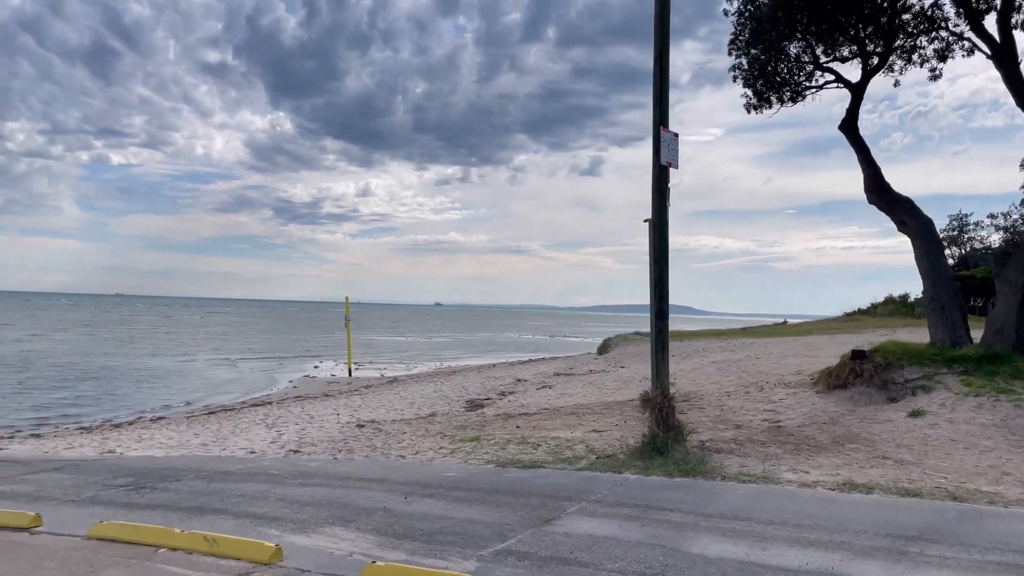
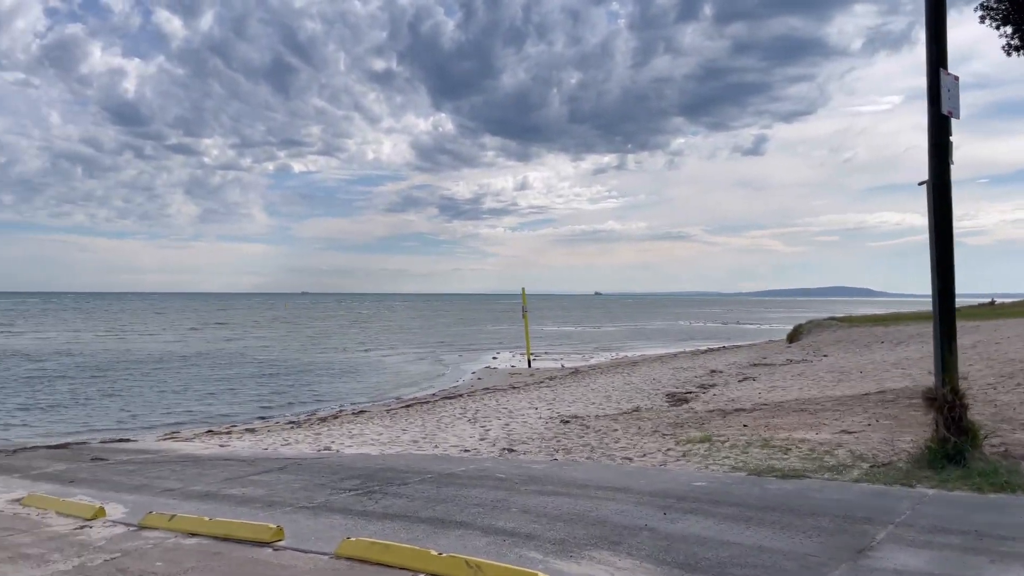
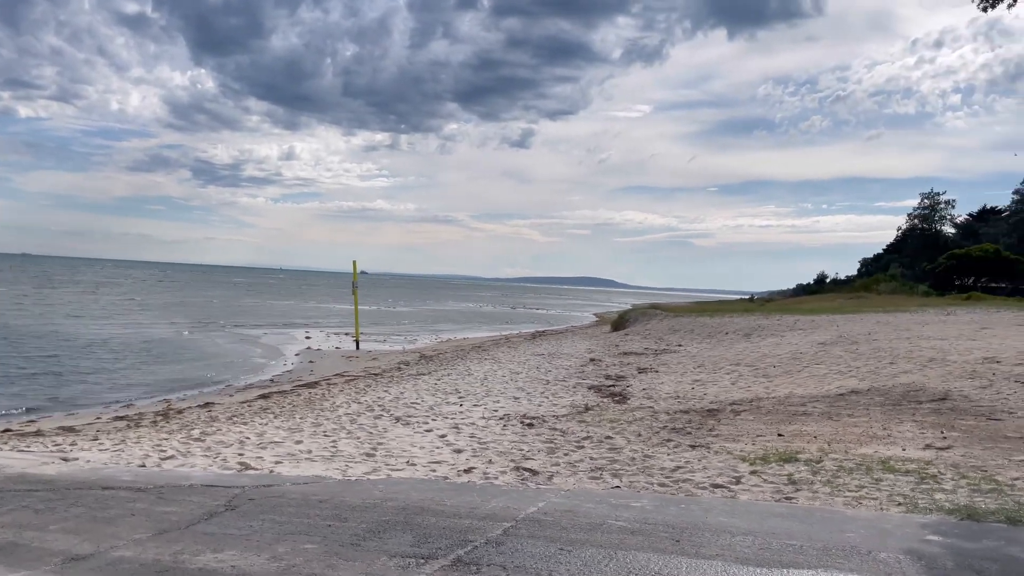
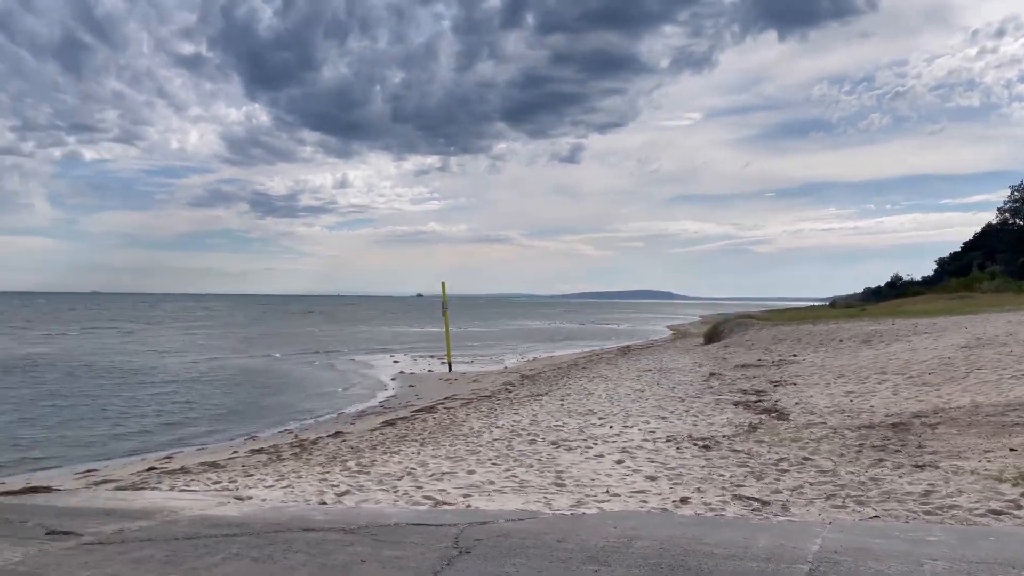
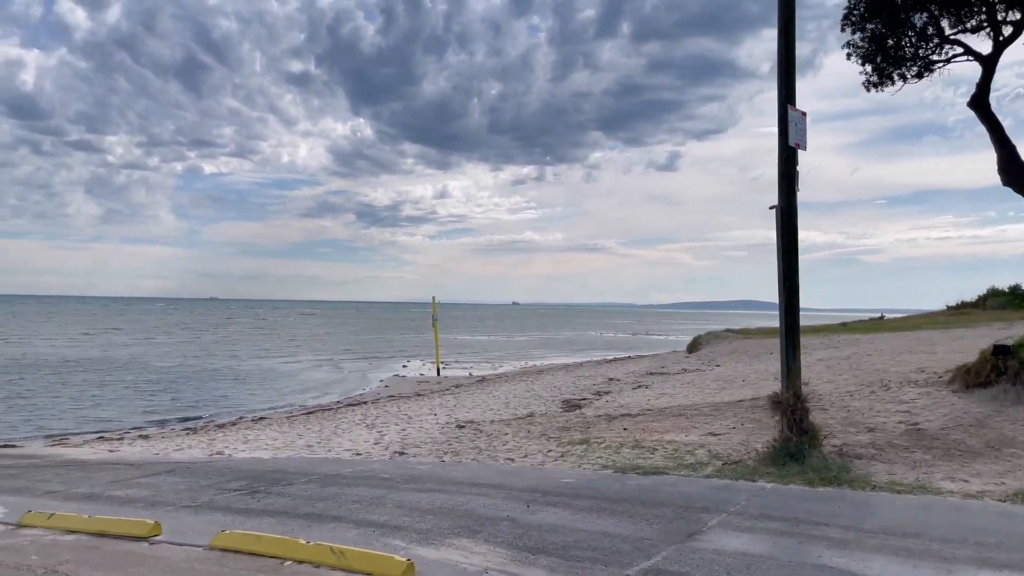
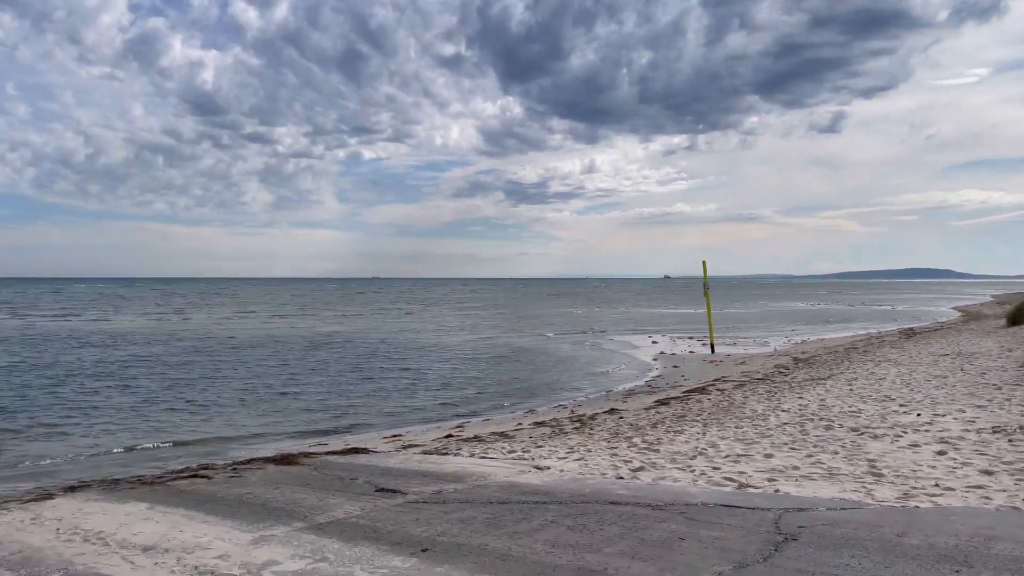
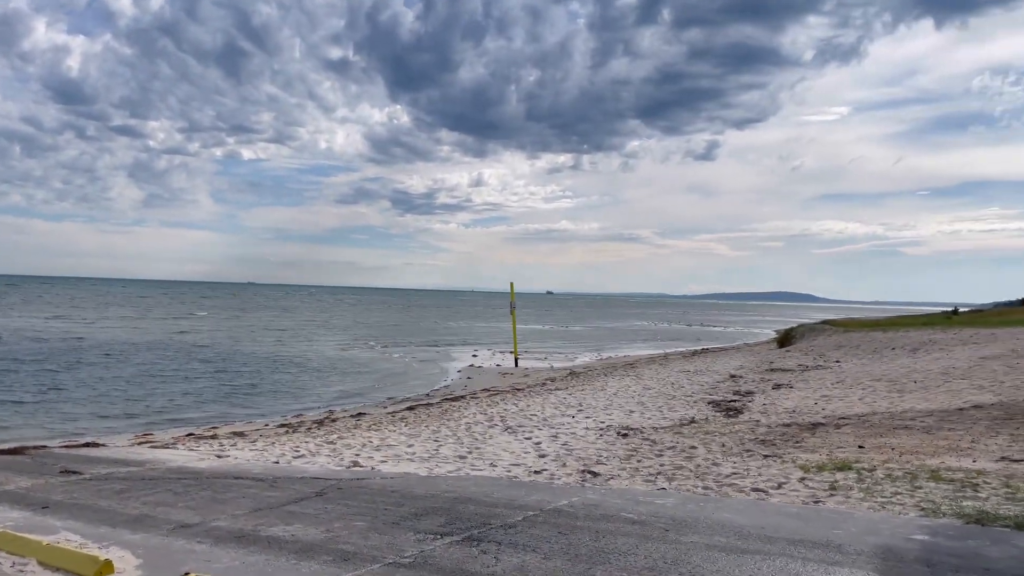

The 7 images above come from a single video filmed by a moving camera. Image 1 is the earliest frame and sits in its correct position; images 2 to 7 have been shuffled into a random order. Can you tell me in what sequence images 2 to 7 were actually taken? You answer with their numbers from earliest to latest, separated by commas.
5, 2, 7, 3, 4, 6
